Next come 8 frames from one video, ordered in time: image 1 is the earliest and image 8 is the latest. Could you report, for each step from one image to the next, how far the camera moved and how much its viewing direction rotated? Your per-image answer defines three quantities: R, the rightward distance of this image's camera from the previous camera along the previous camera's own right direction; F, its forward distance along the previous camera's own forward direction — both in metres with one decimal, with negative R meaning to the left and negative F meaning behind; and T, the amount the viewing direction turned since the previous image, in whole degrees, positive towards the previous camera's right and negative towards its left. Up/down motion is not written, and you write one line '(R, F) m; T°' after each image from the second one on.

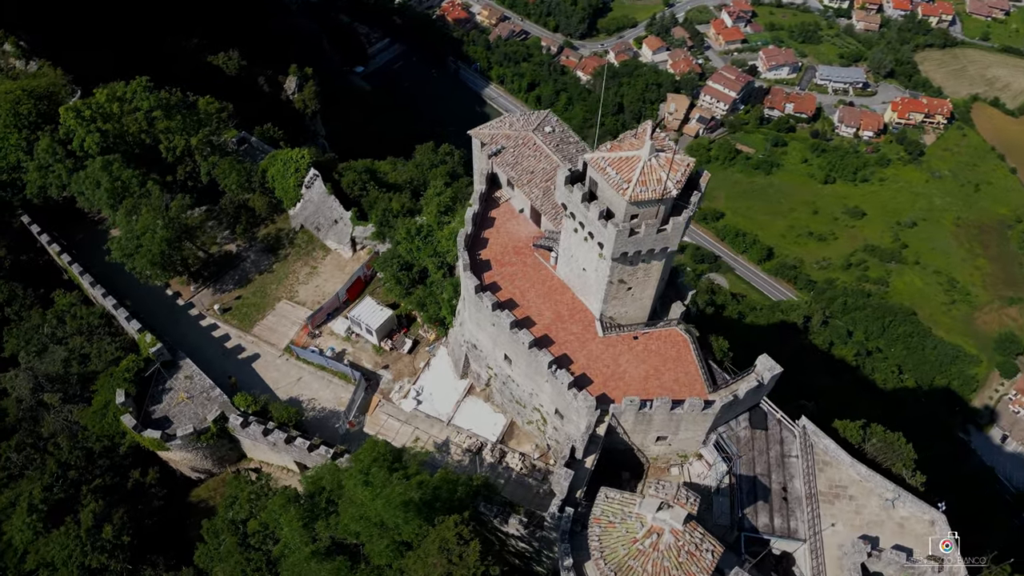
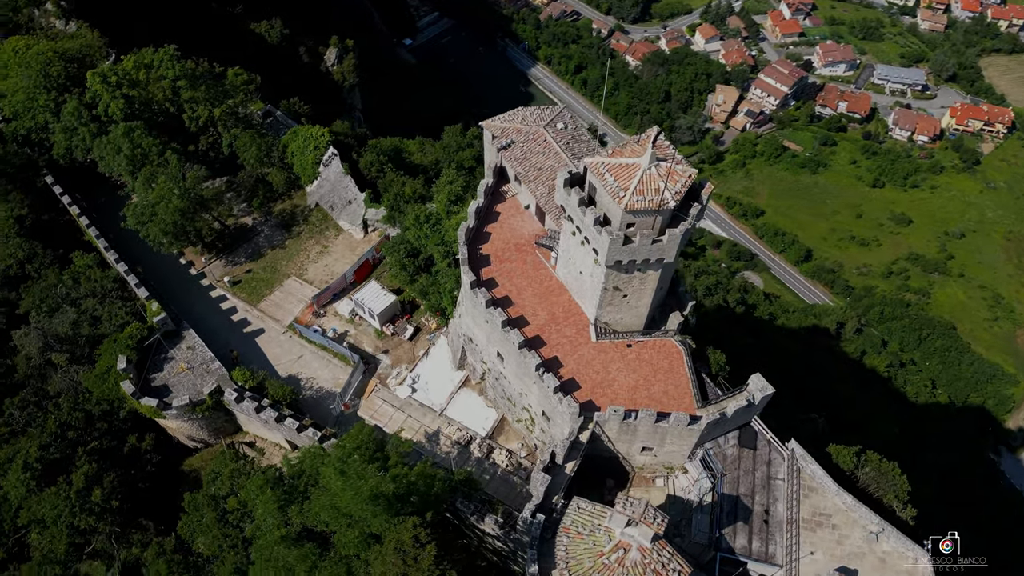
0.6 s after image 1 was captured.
(+1.8, +0.4) m; -3°
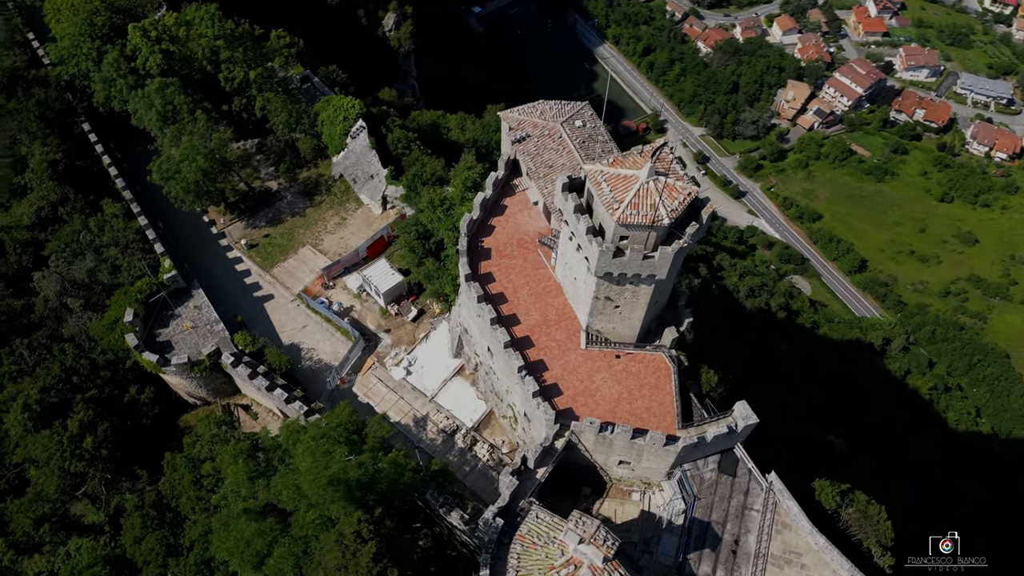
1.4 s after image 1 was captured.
(+2.4, +0.4) m; -4°
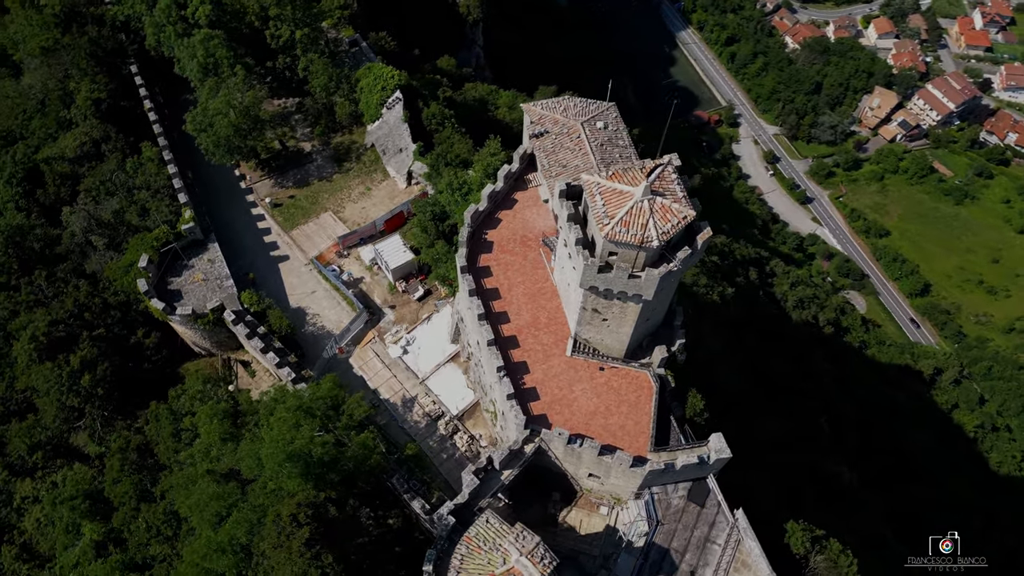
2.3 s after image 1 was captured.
(+2.6, +0.5) m; -4°
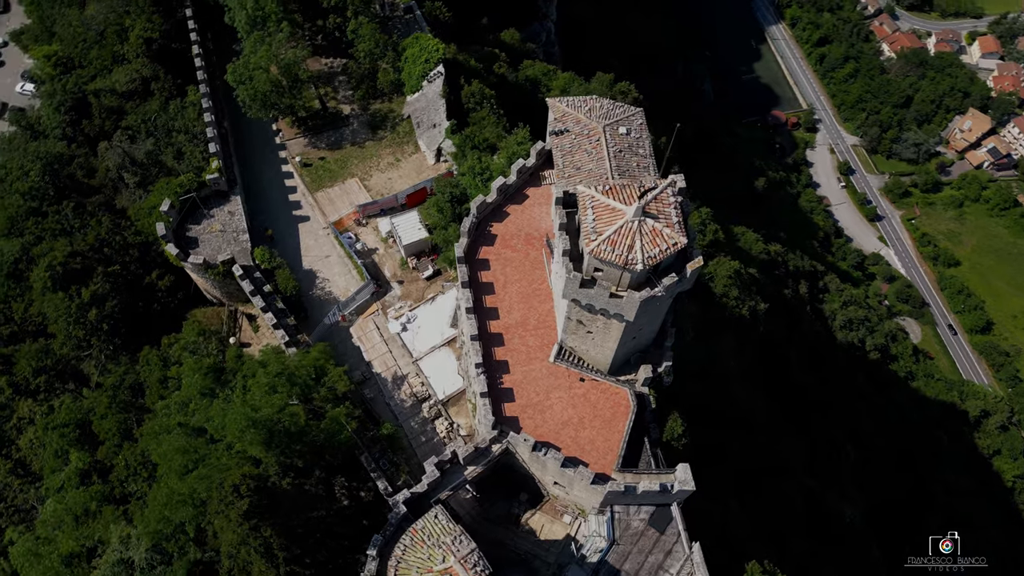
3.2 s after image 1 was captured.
(+2.6, +0.4) m; -4°
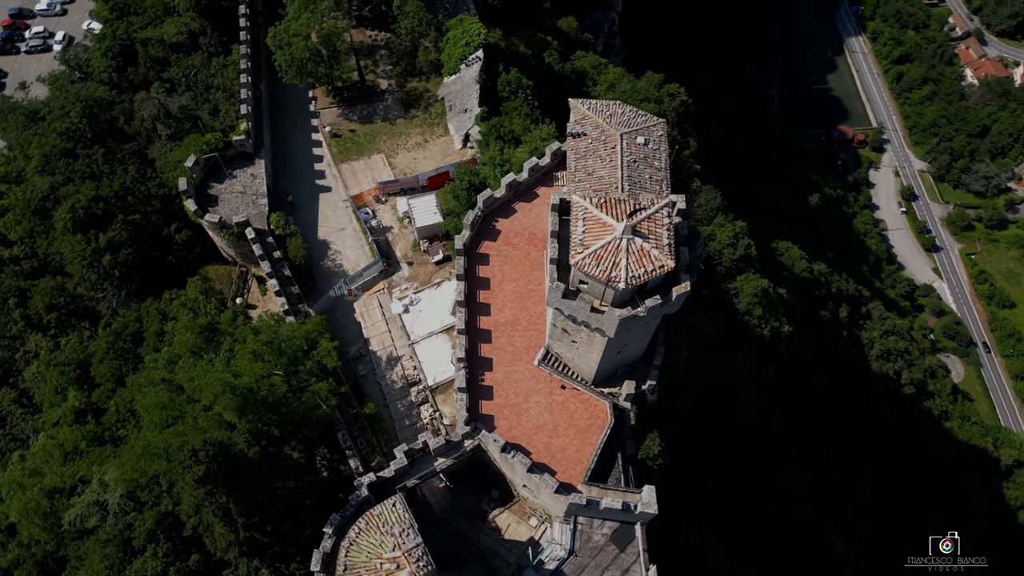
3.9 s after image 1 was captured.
(+2.1, +0.2) m; -3°
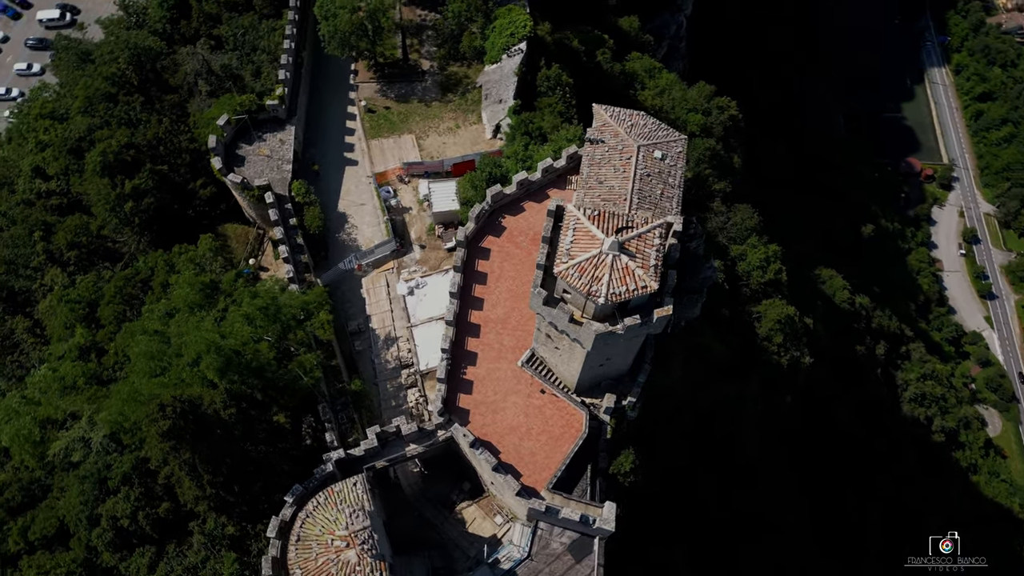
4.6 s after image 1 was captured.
(+2.1, +0.1) m; -3°
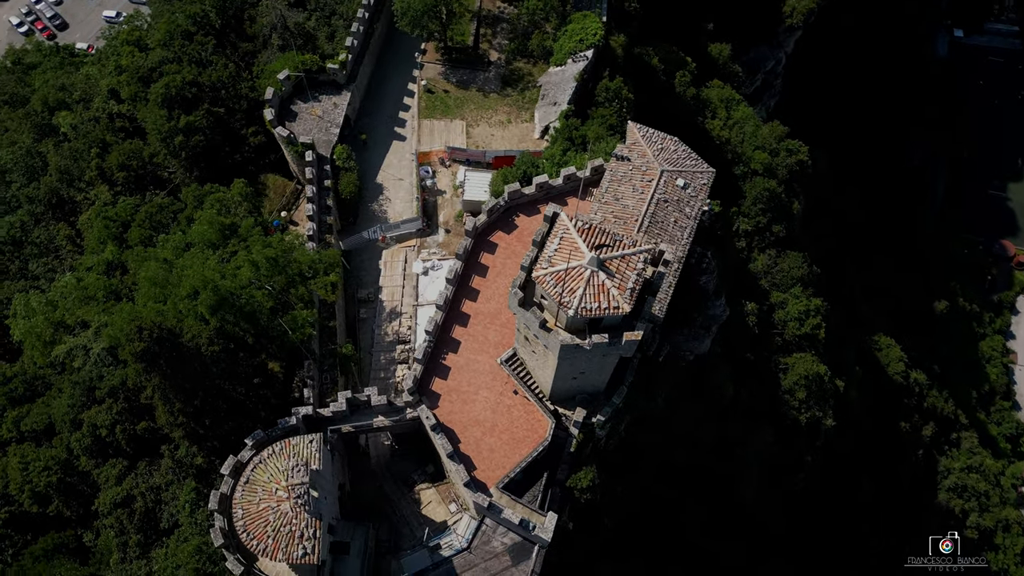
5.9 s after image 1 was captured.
(+3.0, -0.1) m; -5°
